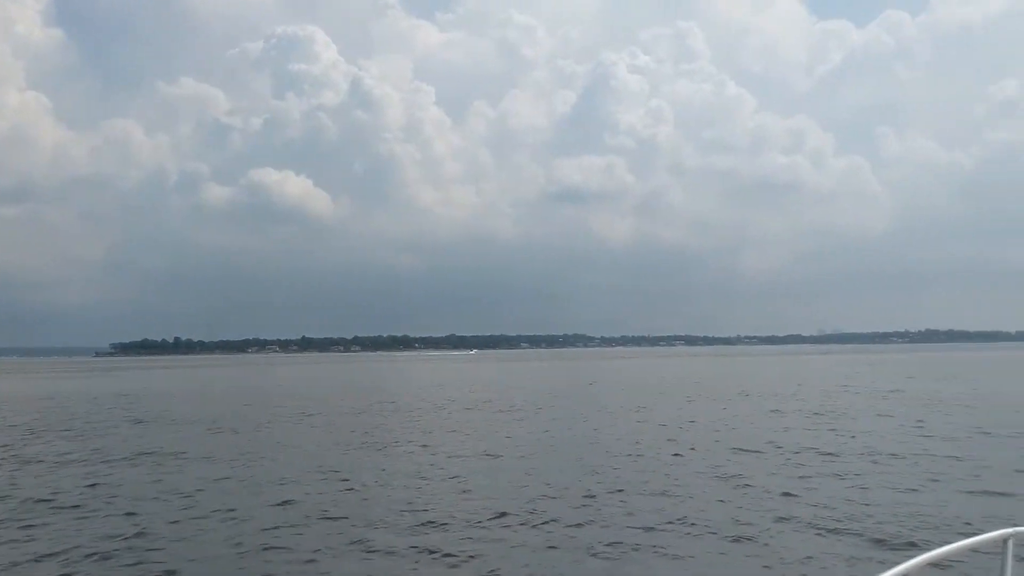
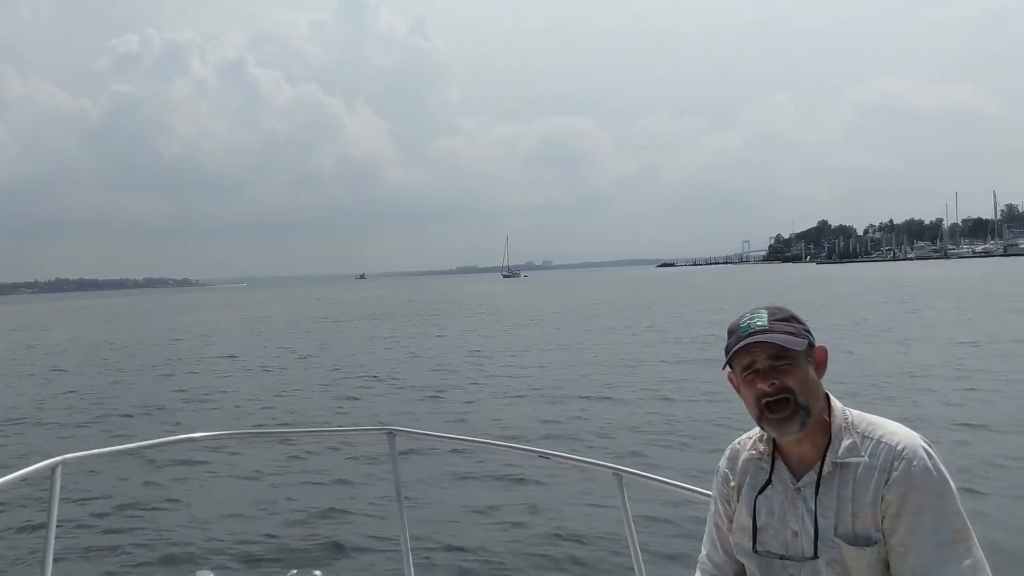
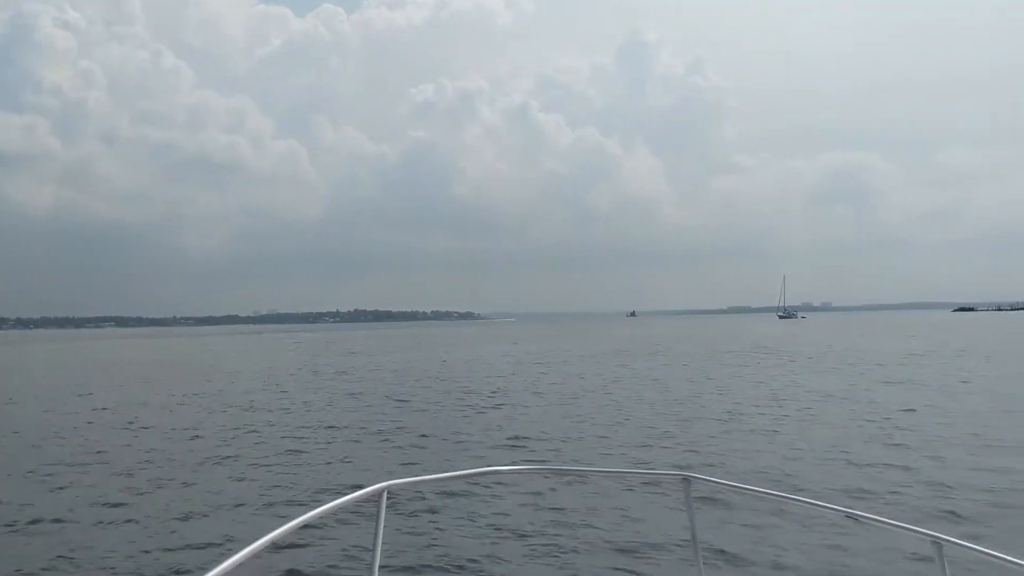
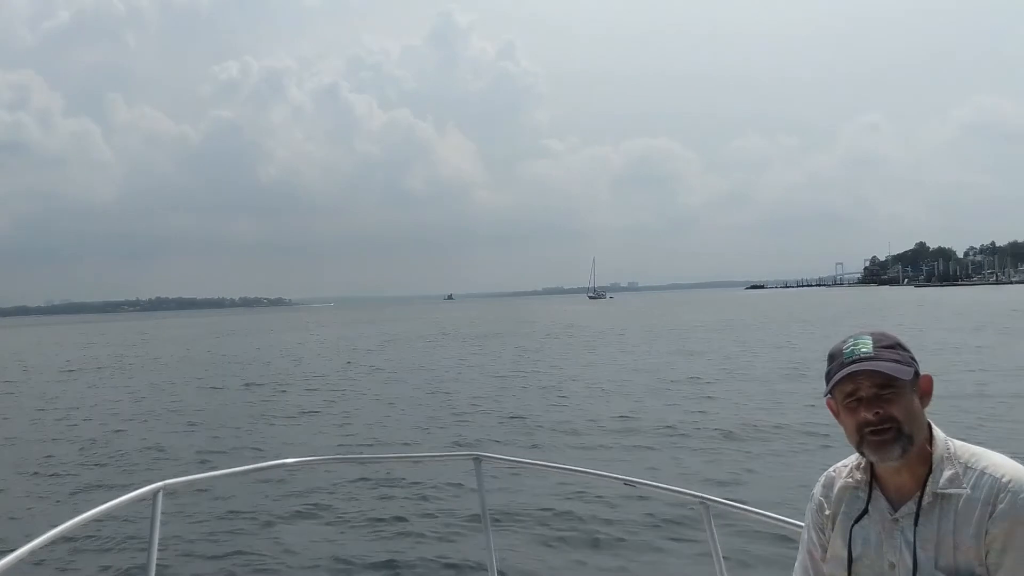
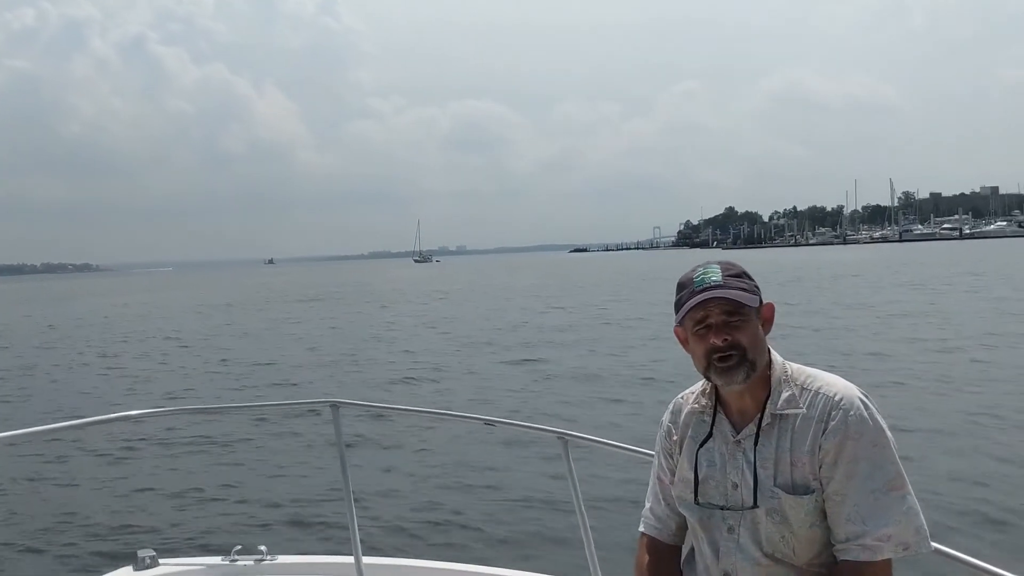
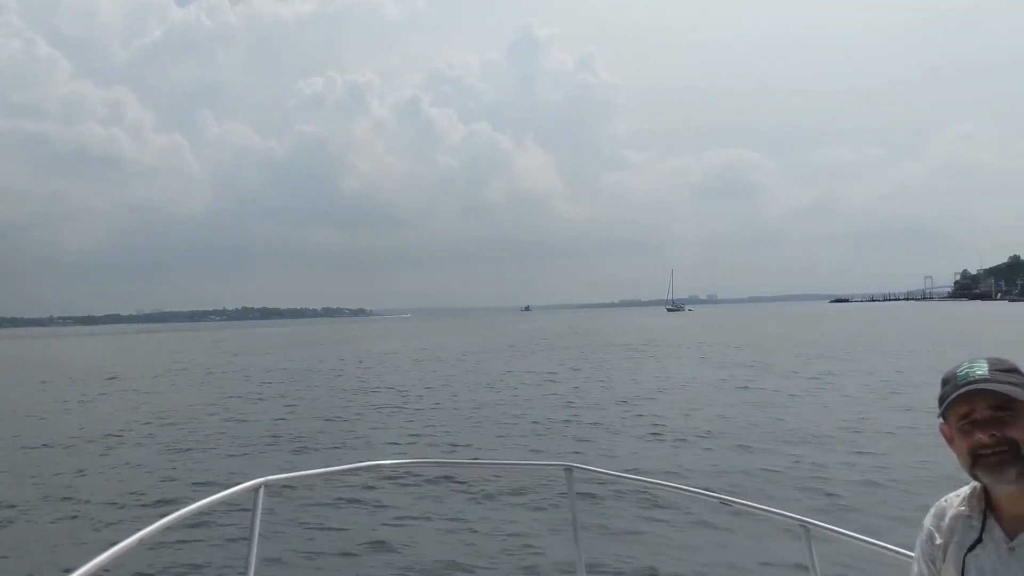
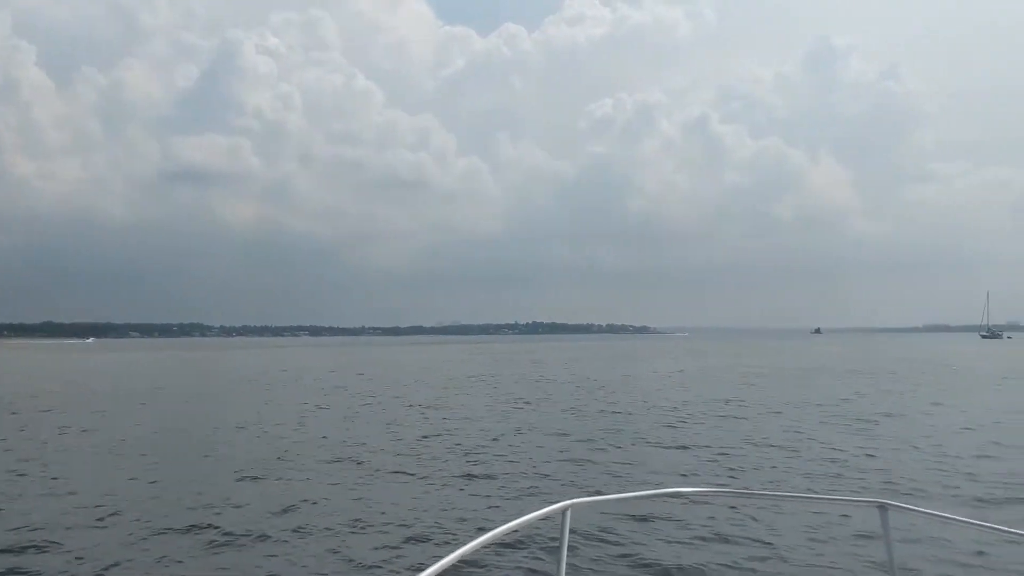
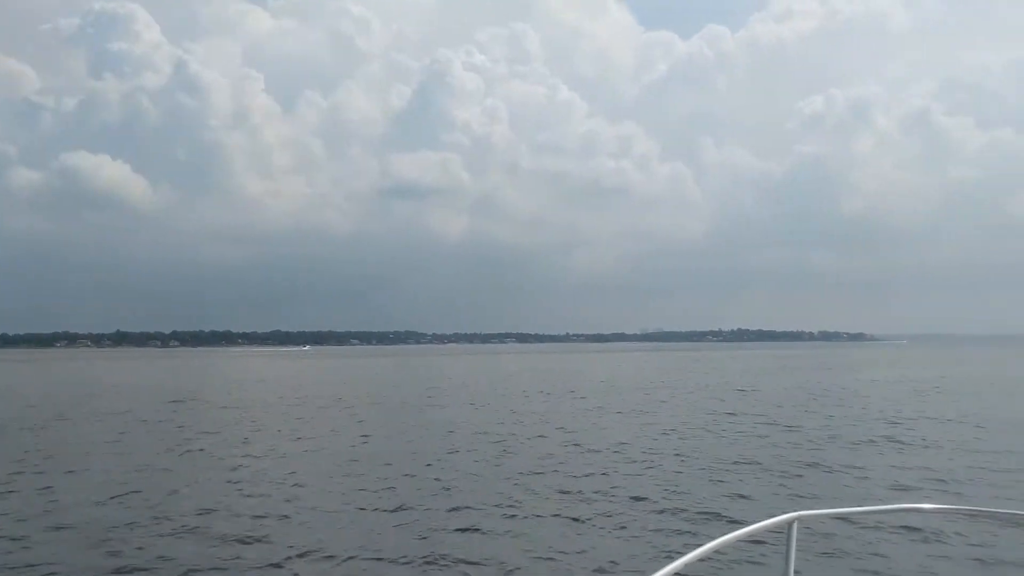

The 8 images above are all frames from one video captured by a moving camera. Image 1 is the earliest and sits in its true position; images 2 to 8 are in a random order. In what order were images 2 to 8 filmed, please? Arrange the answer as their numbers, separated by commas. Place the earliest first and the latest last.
8, 7, 3, 6, 4, 2, 5
